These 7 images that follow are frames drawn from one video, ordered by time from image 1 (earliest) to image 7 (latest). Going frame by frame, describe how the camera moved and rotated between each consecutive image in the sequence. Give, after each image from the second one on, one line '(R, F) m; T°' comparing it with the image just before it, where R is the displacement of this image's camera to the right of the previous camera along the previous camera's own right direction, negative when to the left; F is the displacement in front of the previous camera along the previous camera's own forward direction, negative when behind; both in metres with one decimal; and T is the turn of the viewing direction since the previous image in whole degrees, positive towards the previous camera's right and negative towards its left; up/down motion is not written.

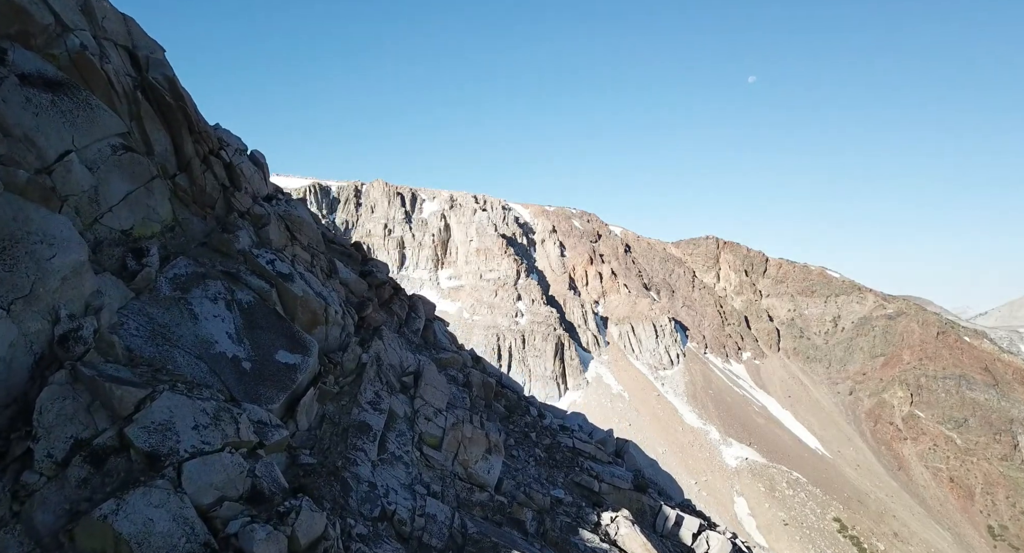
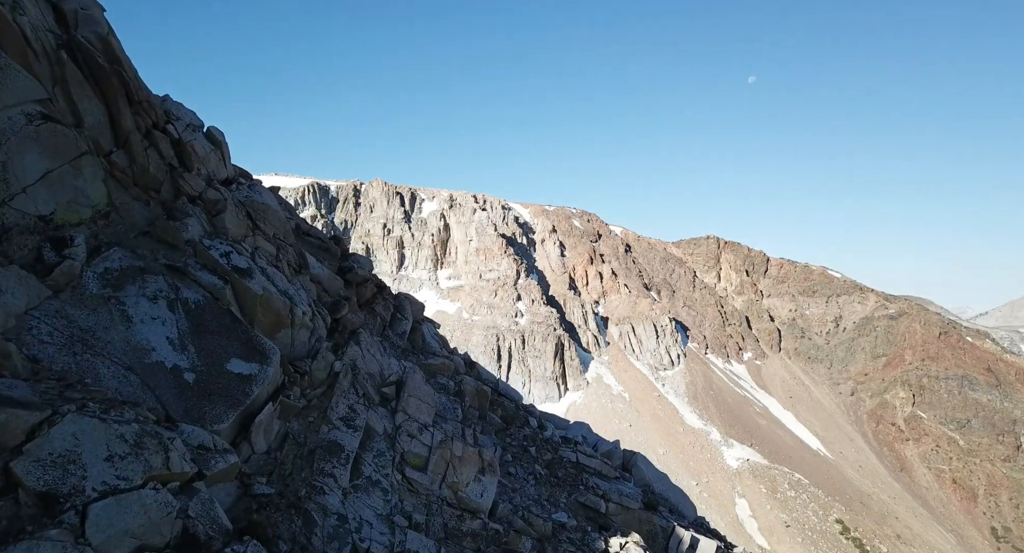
(0.0, +1.1) m; 0°
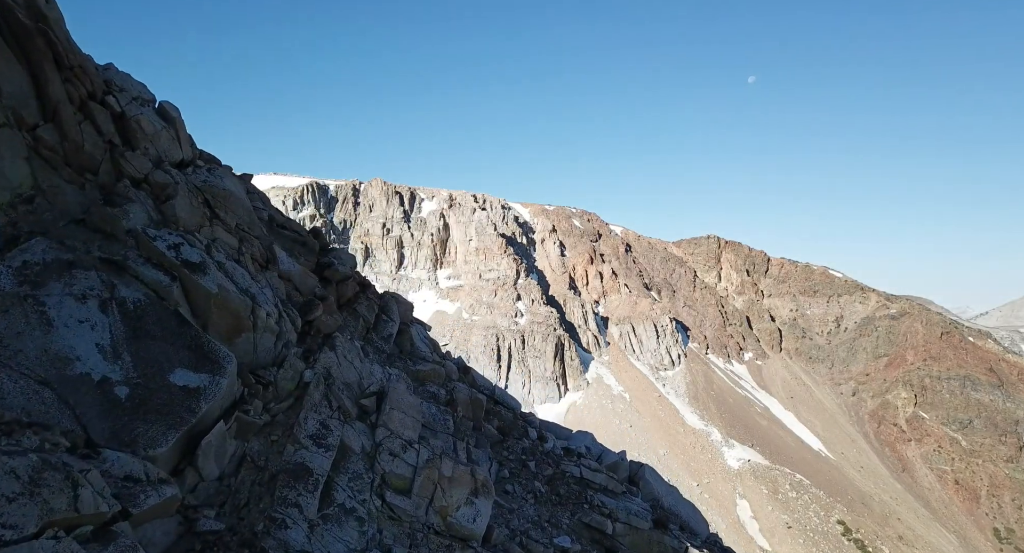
(0.0, +0.9) m; 0°
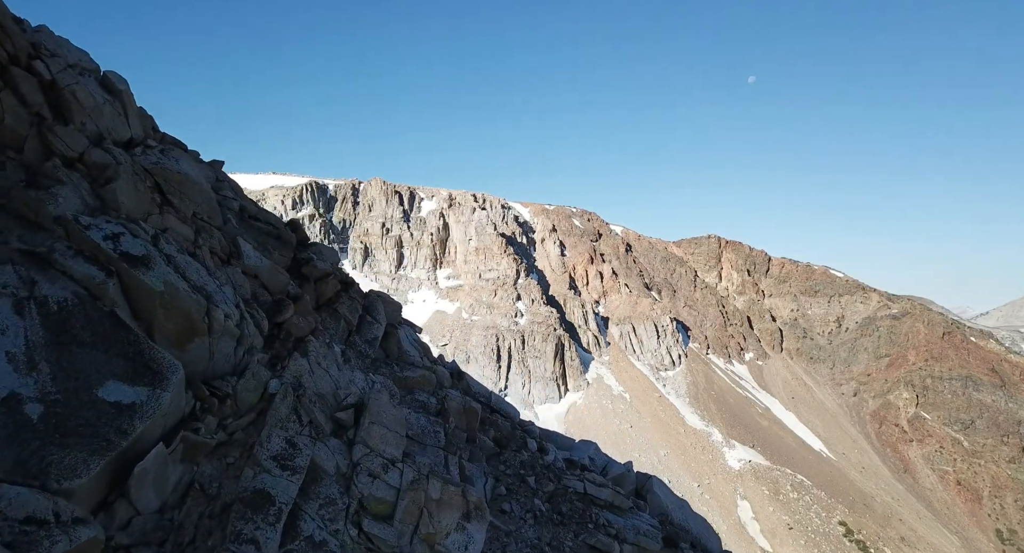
(0.0, +0.8) m; 0°
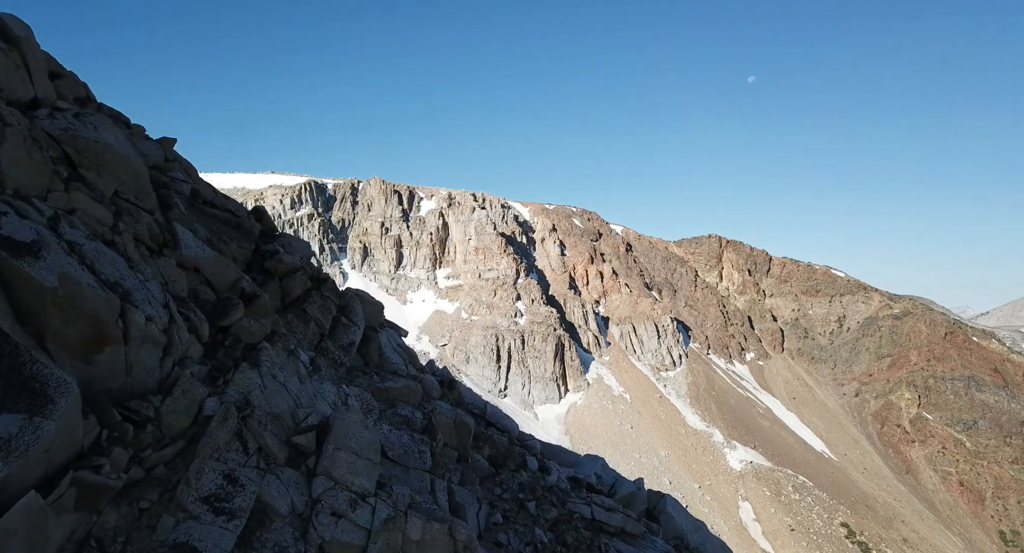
(0.0, +1.0) m; 0°
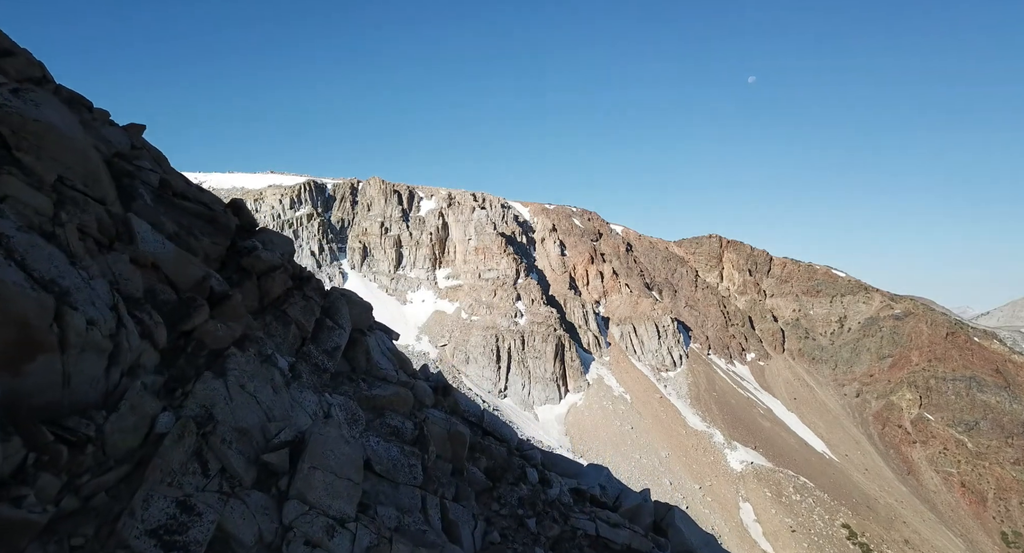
(0.0, +0.5) m; 0°
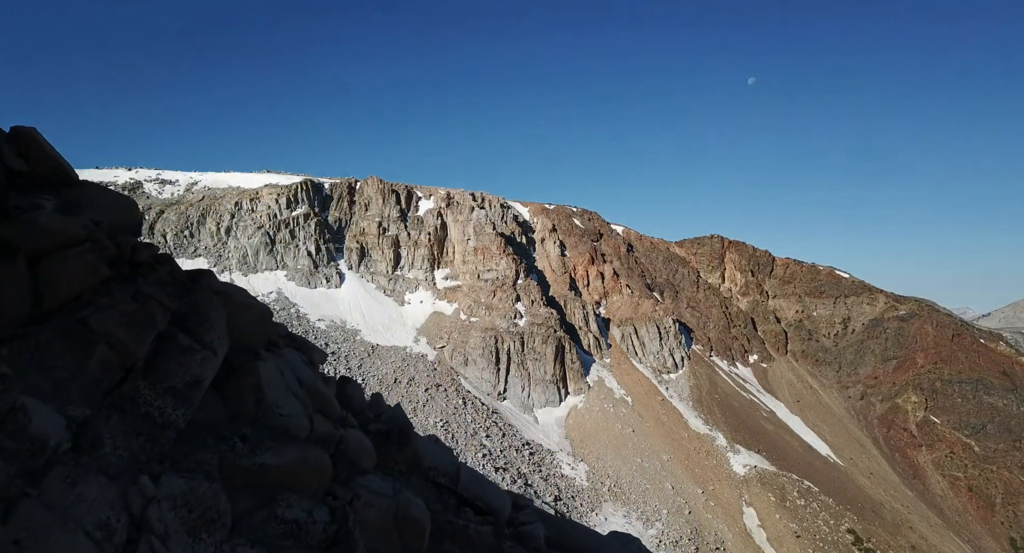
(+0.1, +2.6) m; 0°
